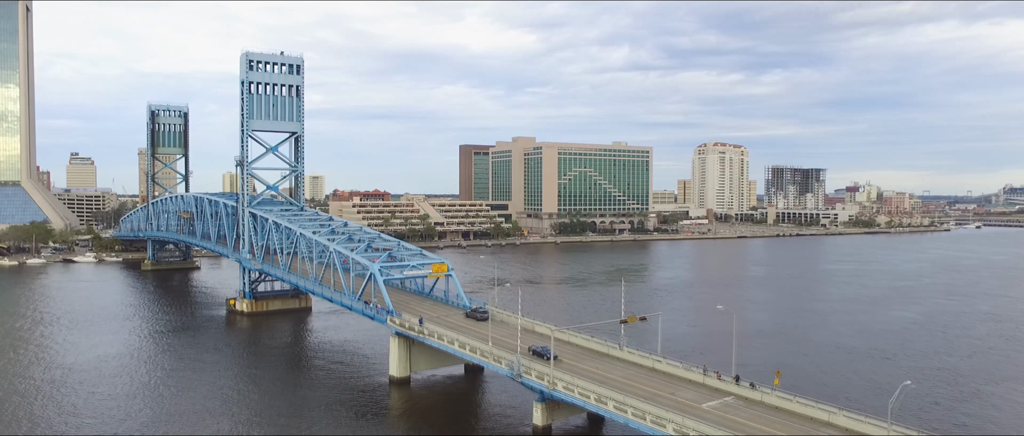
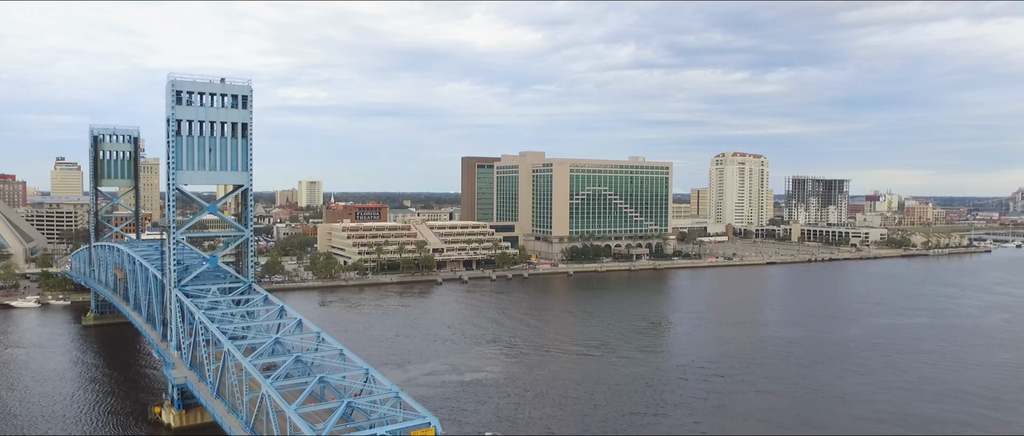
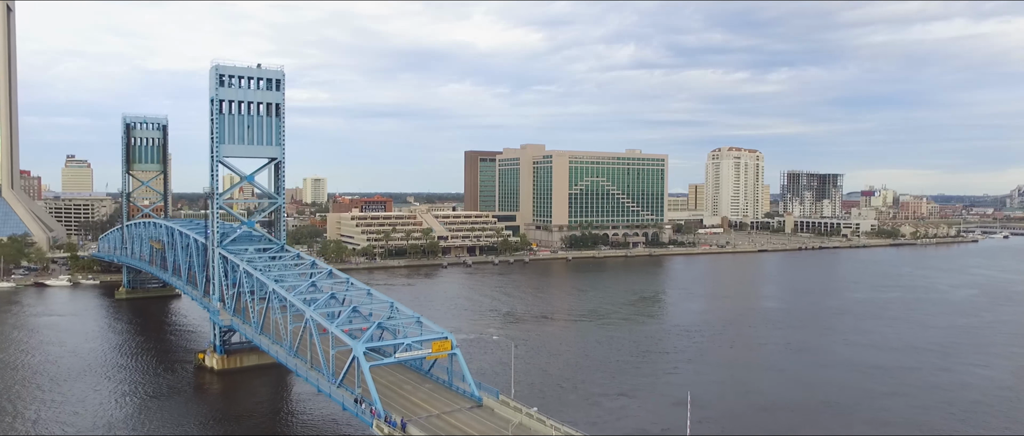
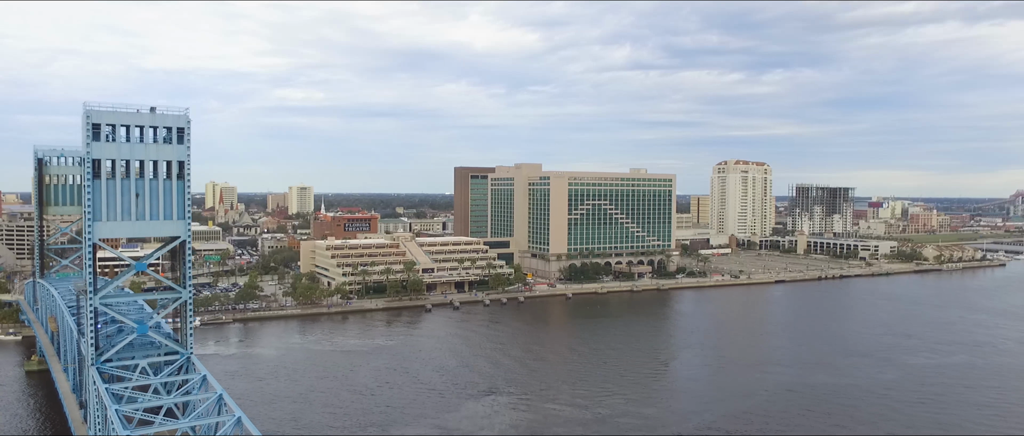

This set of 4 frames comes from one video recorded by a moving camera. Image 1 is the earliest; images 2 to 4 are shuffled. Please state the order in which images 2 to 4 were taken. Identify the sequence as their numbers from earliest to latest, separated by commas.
3, 2, 4
